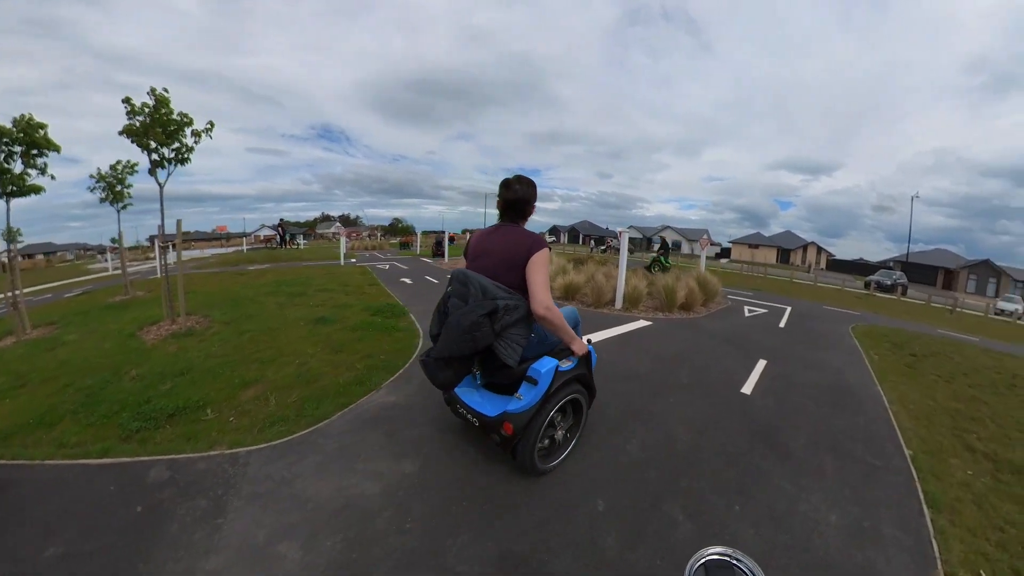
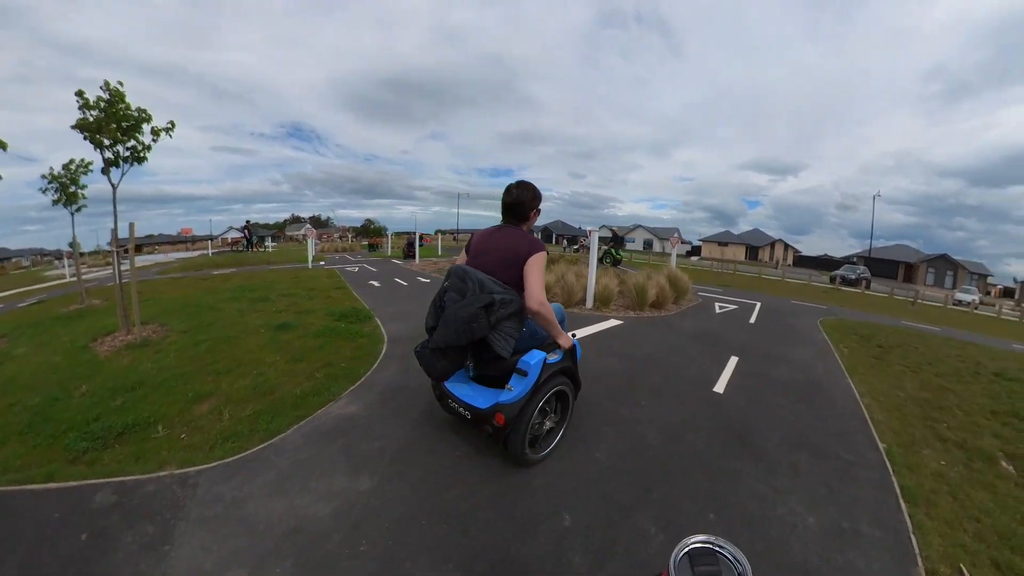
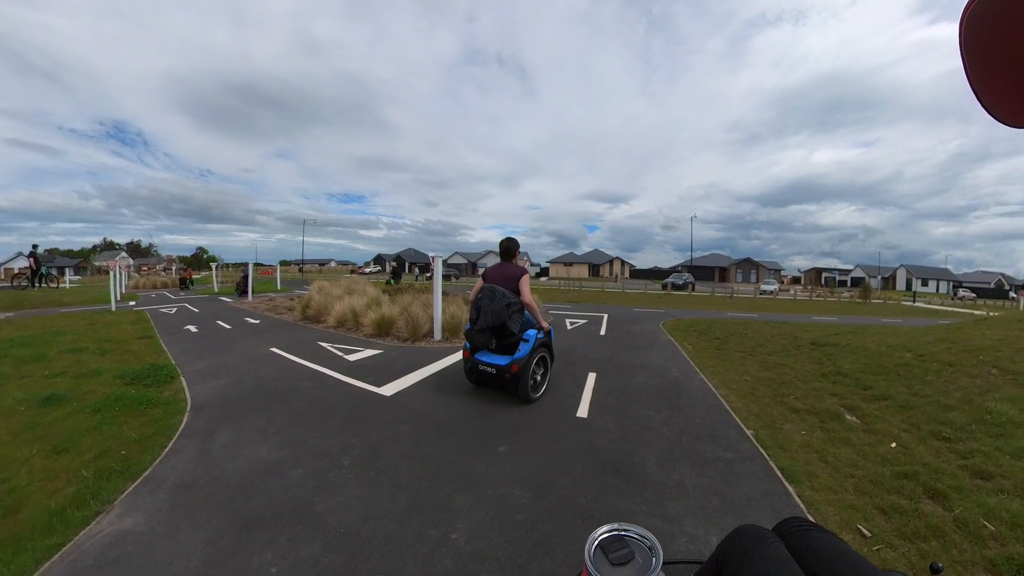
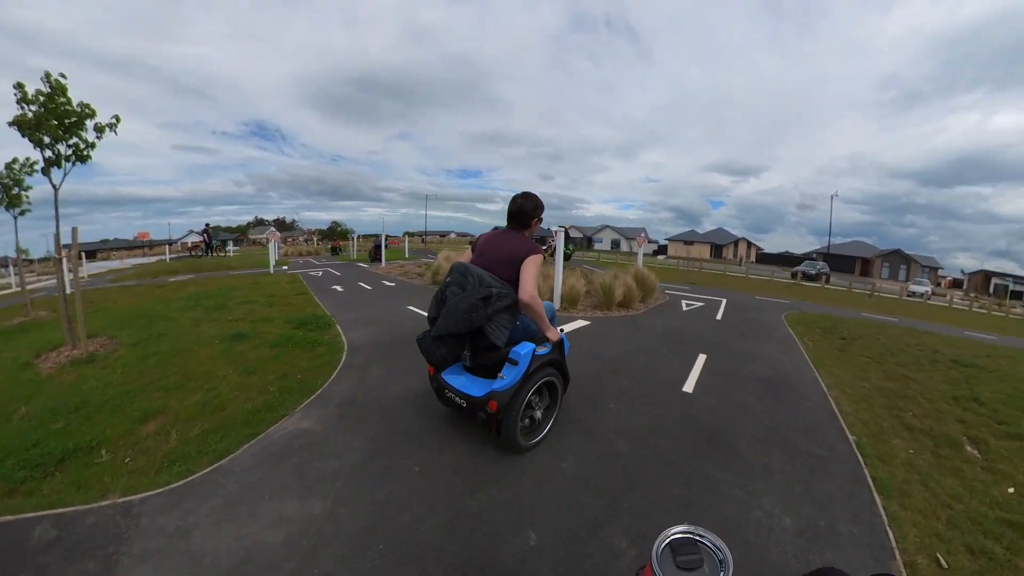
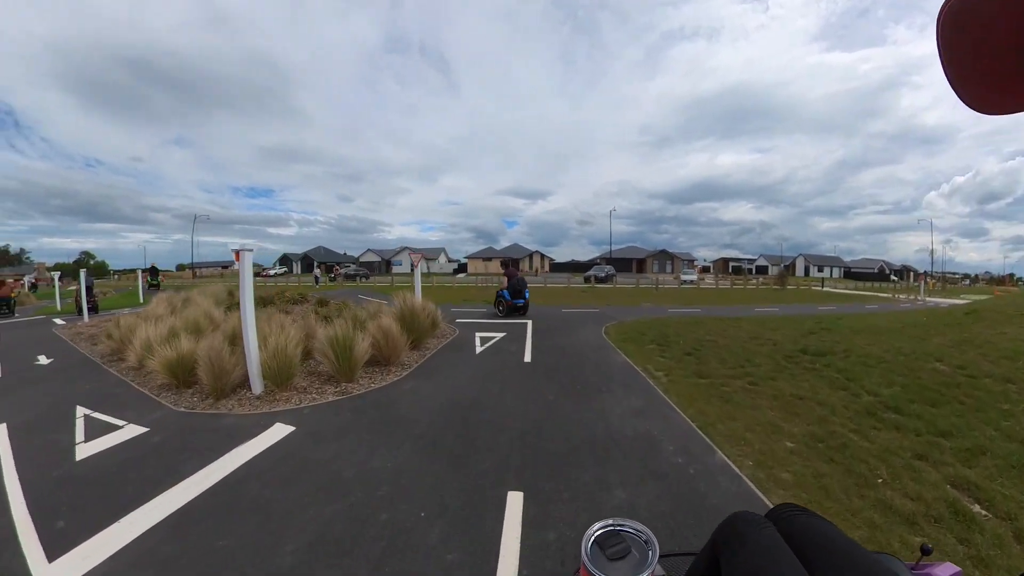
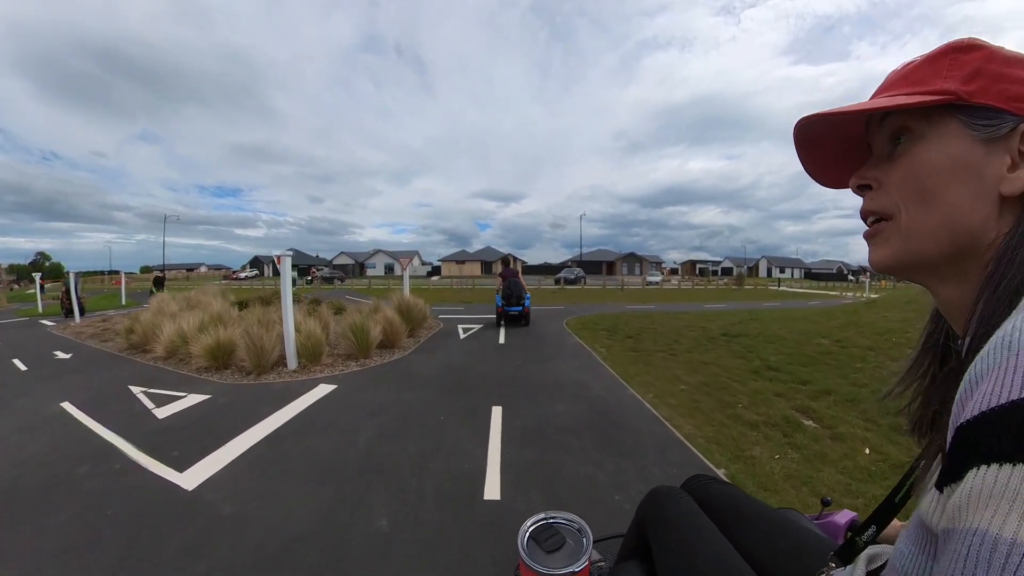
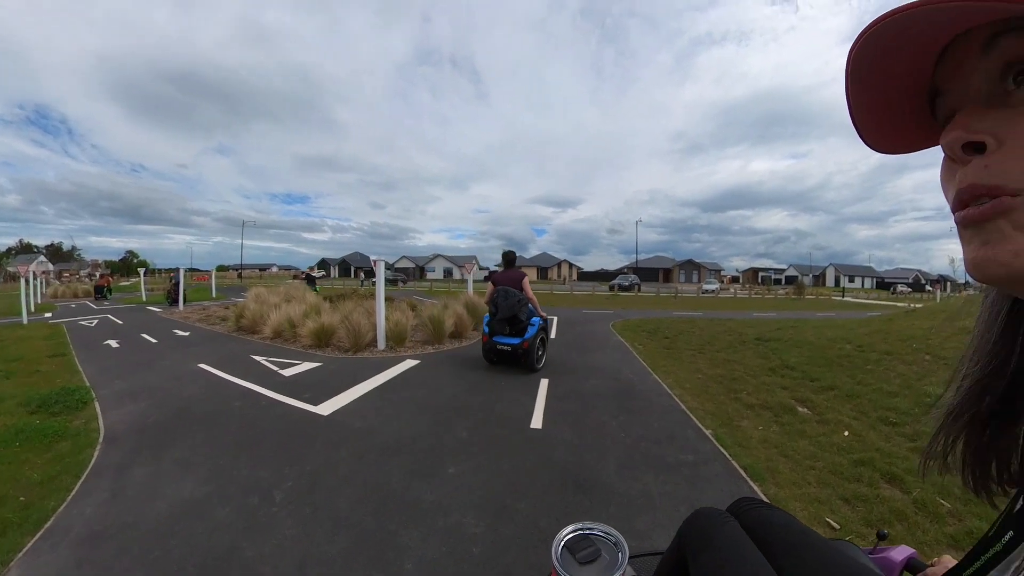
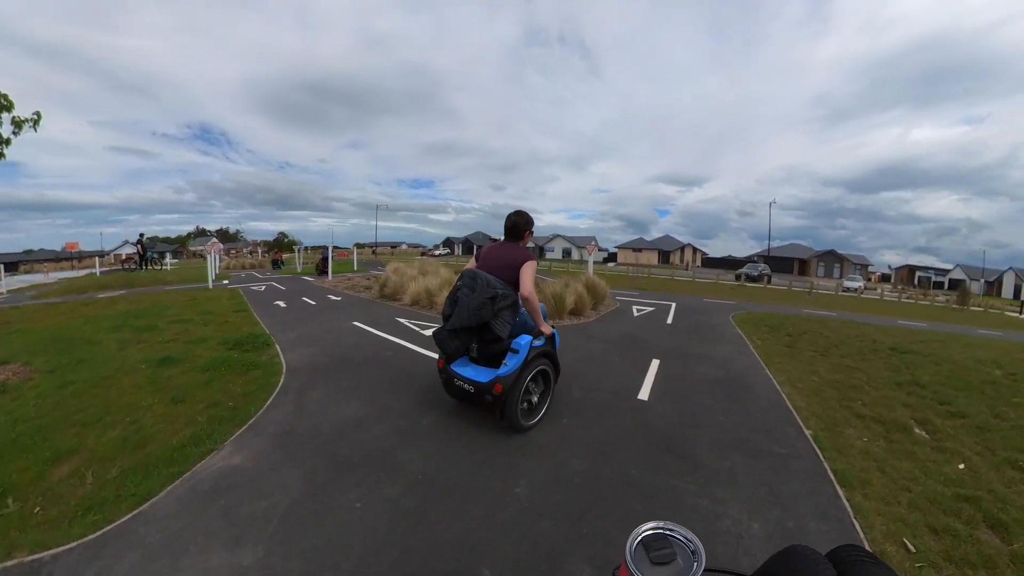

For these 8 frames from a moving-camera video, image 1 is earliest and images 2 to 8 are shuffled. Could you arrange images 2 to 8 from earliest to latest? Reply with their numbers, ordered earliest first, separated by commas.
2, 4, 8, 3, 7, 6, 5
